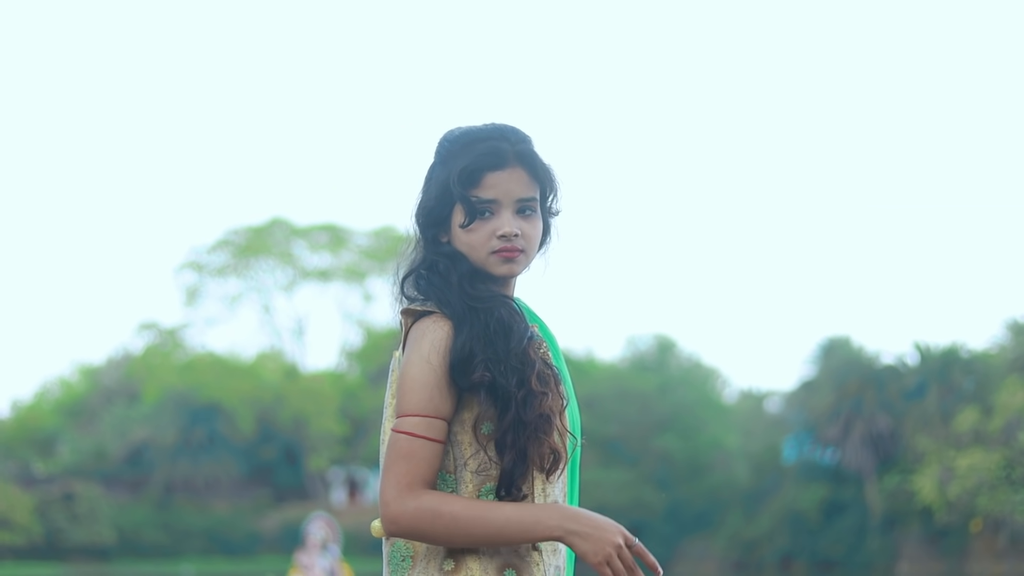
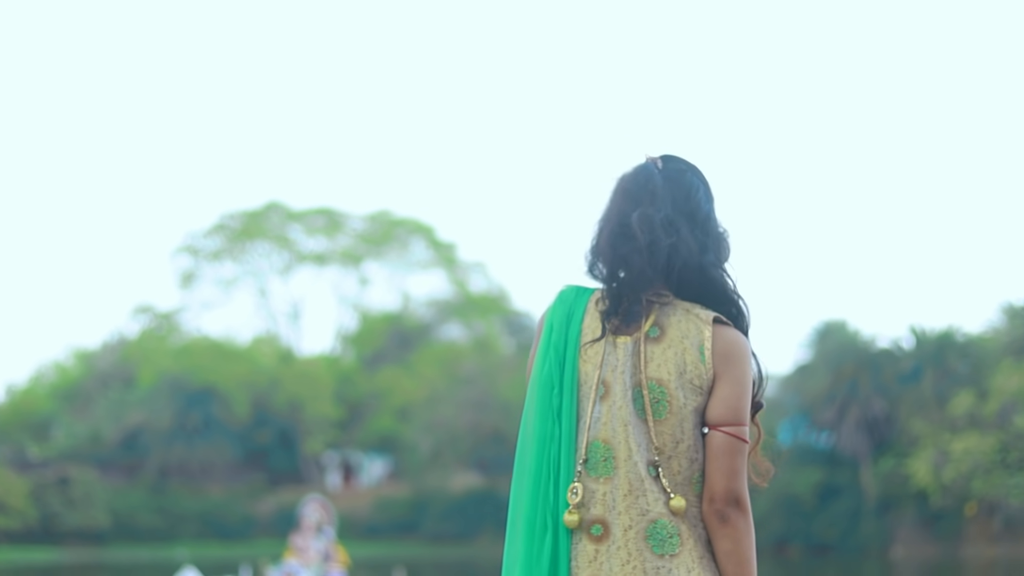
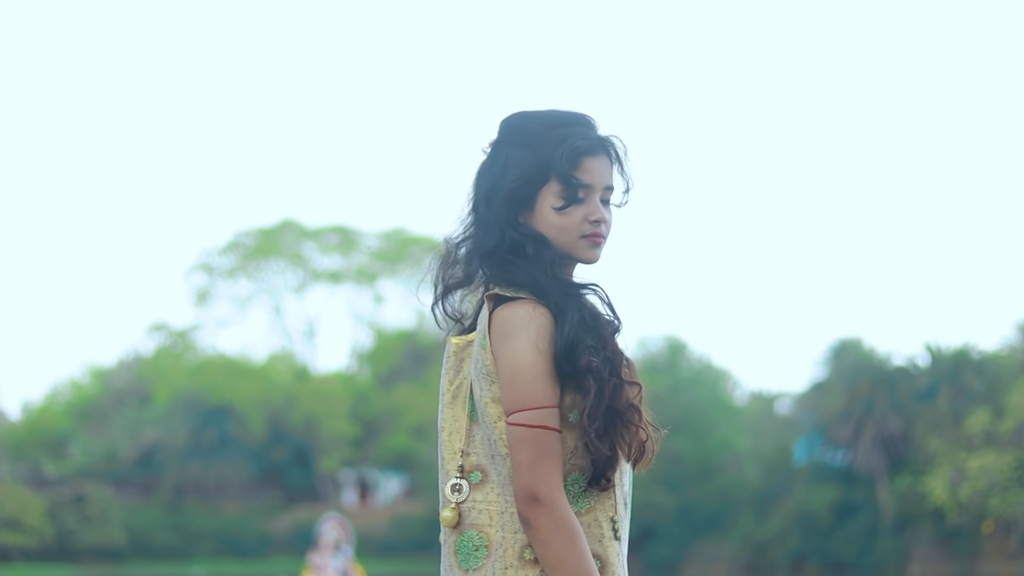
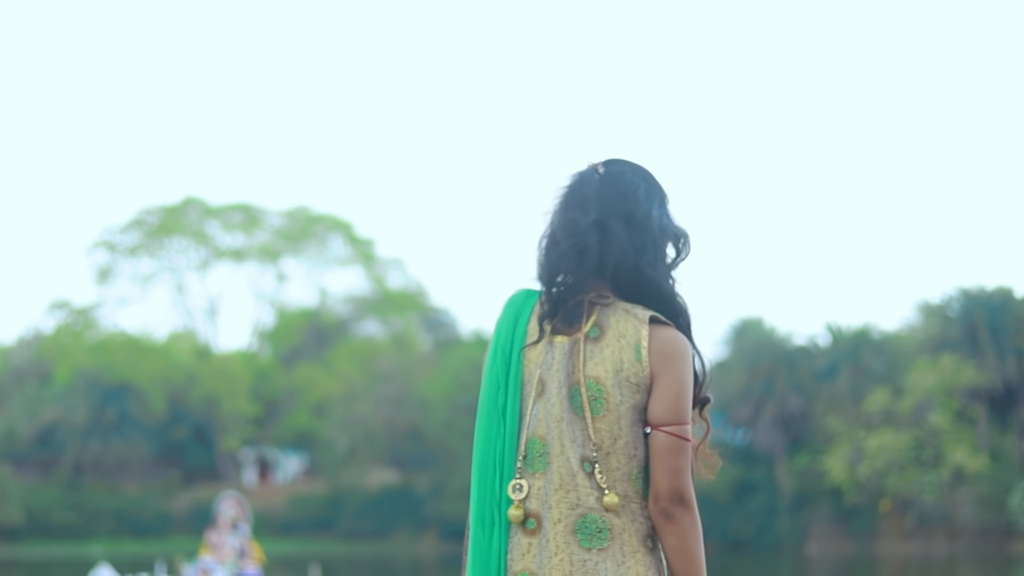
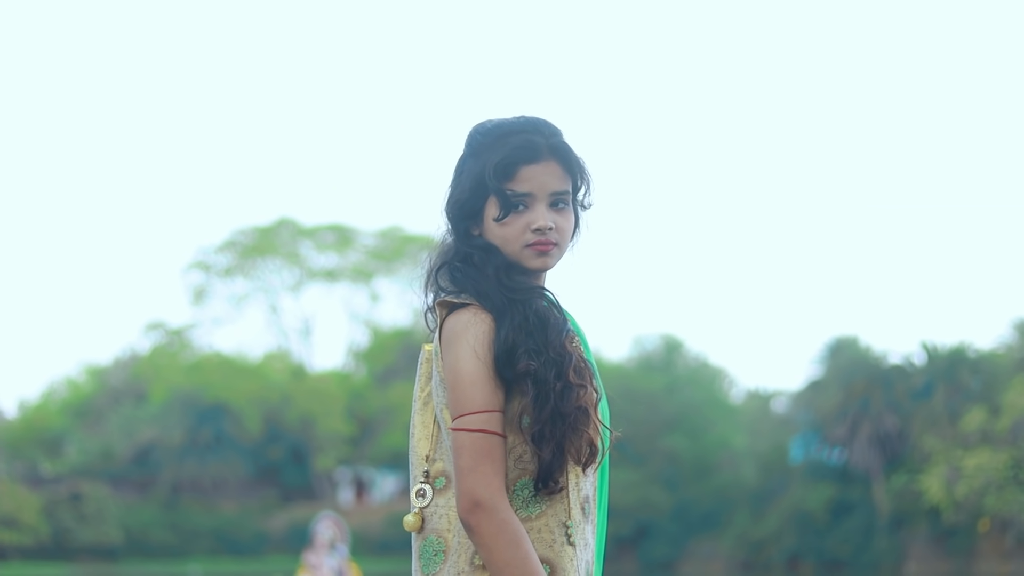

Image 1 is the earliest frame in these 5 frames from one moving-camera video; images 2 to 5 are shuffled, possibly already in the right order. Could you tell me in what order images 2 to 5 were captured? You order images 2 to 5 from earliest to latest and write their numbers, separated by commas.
5, 3, 2, 4
